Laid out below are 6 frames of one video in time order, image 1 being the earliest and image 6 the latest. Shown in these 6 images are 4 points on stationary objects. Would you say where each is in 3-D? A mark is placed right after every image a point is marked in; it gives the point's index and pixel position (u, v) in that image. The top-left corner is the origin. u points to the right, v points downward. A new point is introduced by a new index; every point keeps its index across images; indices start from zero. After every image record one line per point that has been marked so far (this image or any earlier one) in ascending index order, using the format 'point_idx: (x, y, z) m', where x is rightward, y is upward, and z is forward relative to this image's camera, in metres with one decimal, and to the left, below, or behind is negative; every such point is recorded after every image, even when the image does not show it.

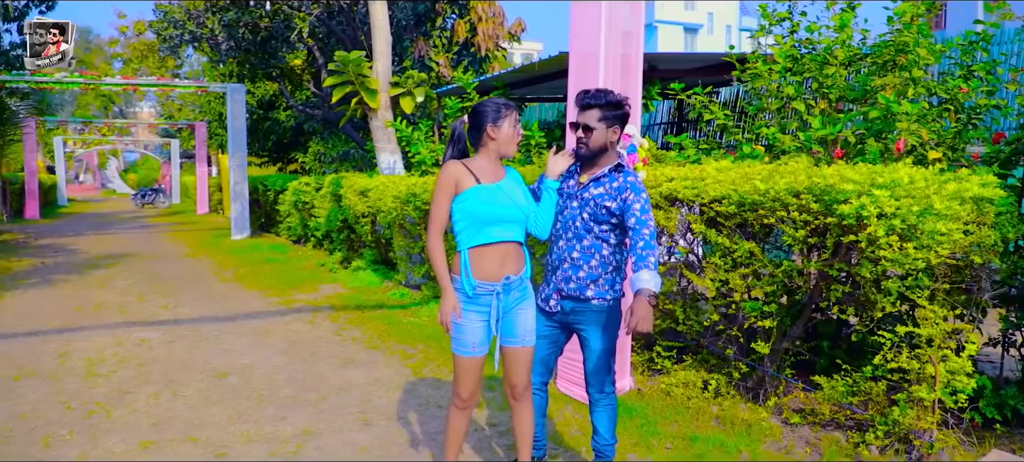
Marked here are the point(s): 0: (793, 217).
0: (+1.6, +0.1, +4.4) m
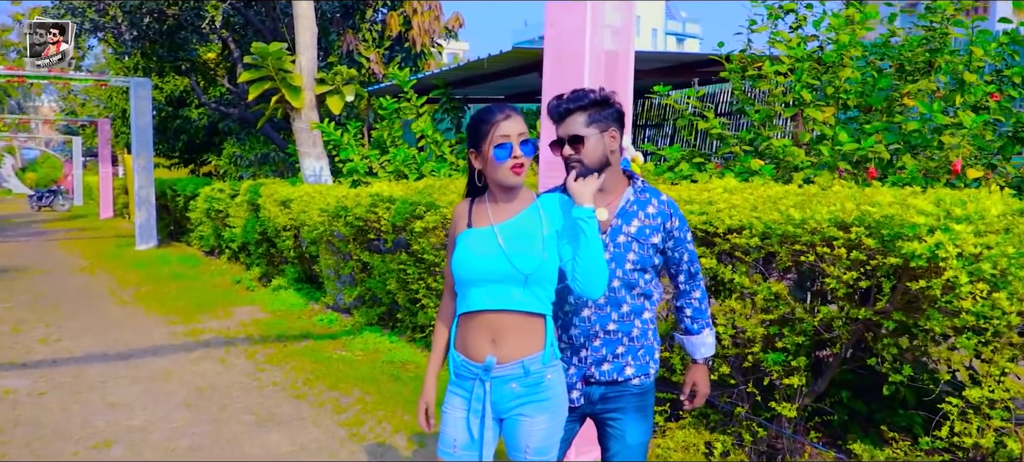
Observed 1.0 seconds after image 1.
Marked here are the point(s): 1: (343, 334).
0: (+1.5, -0.1, +3.5) m
1: (-1.8, -1.1, +8.0) m
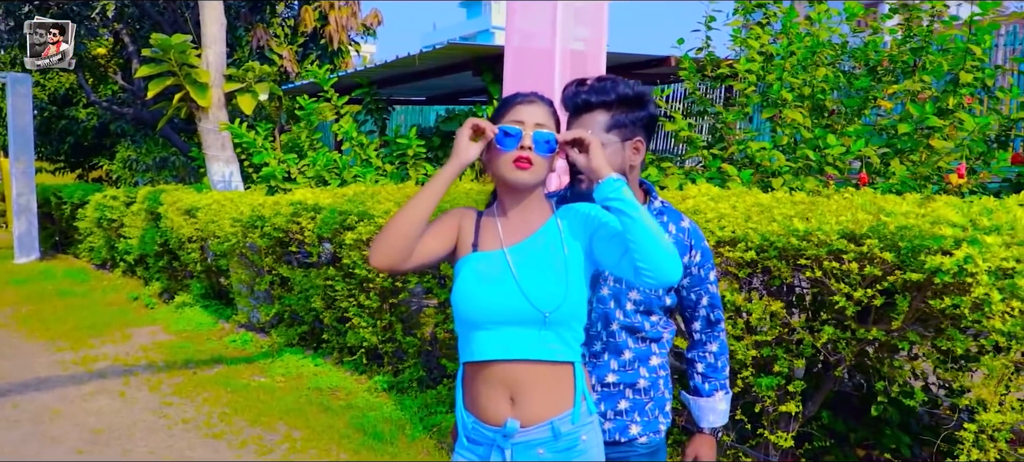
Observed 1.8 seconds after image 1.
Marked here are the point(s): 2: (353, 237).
0: (+1.4, -0.2, +3.2) m
1: (-2.4, -1.2, +7.2) m
2: (-1.2, 0.0, +5.9) m
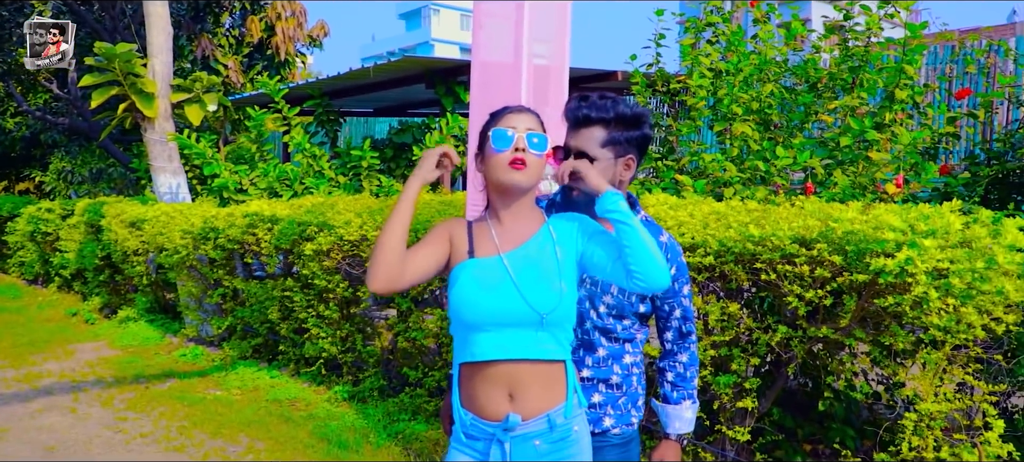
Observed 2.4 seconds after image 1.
0: (+1.3, -0.2, +3.4) m
1: (-2.8, -1.3, +7.2) m
2: (-1.6, -0.1, +5.9) m
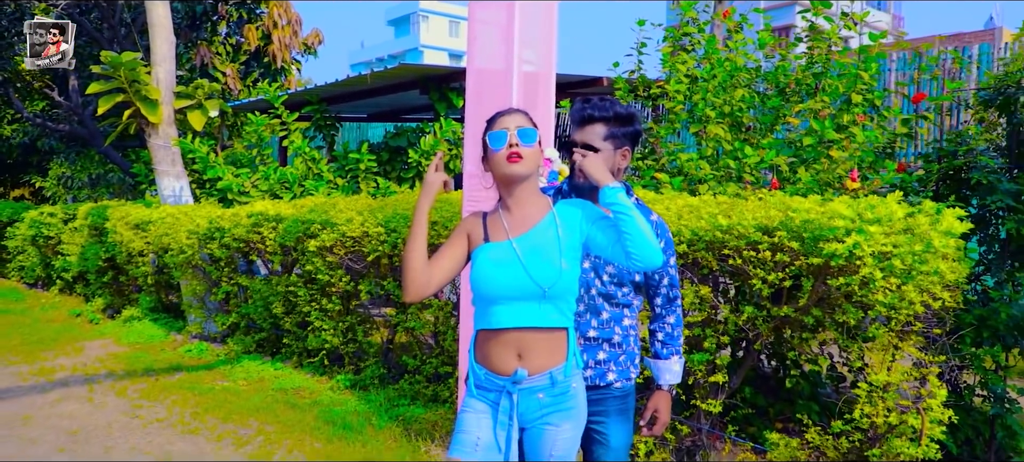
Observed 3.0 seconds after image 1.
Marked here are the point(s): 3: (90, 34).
0: (+1.3, -0.1, +3.8) m
1: (-2.9, -1.3, +7.5) m
2: (-1.6, -0.1, +6.3) m
3: (-6.8, +3.2, +12.3) m
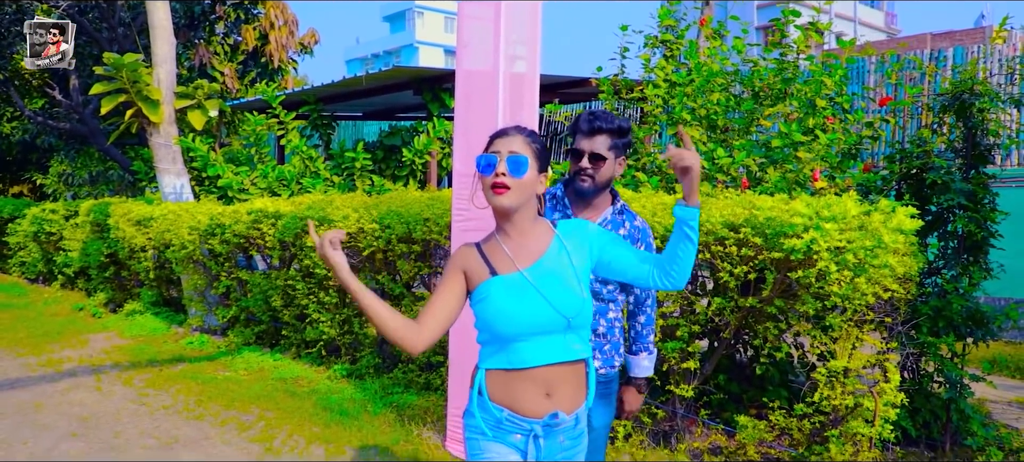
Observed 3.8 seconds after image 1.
0: (+1.2, -0.1, +4.1) m
1: (-3.0, -1.3, +7.8) m
2: (-1.7, -0.1, +6.6) m
3: (-6.9, +3.2, +12.5) m
